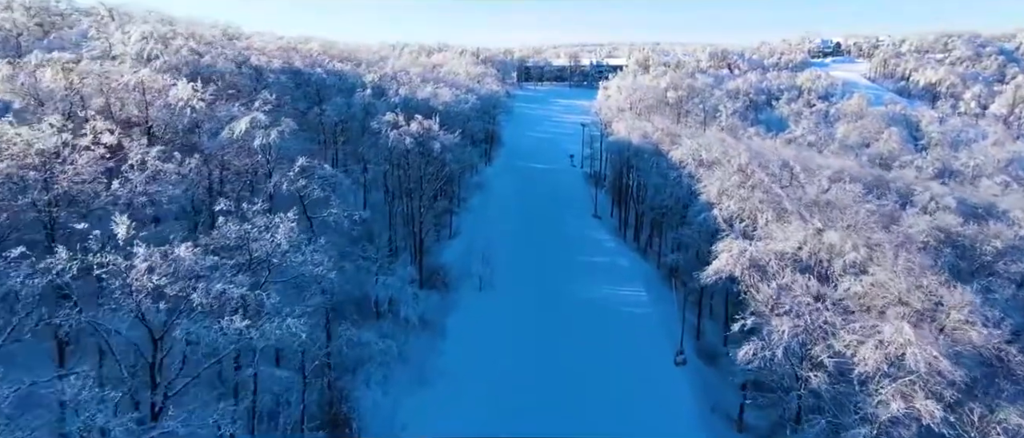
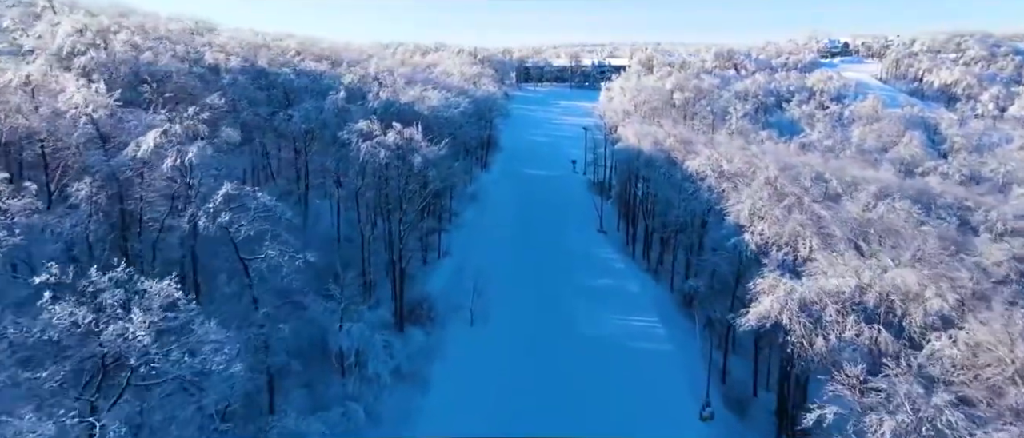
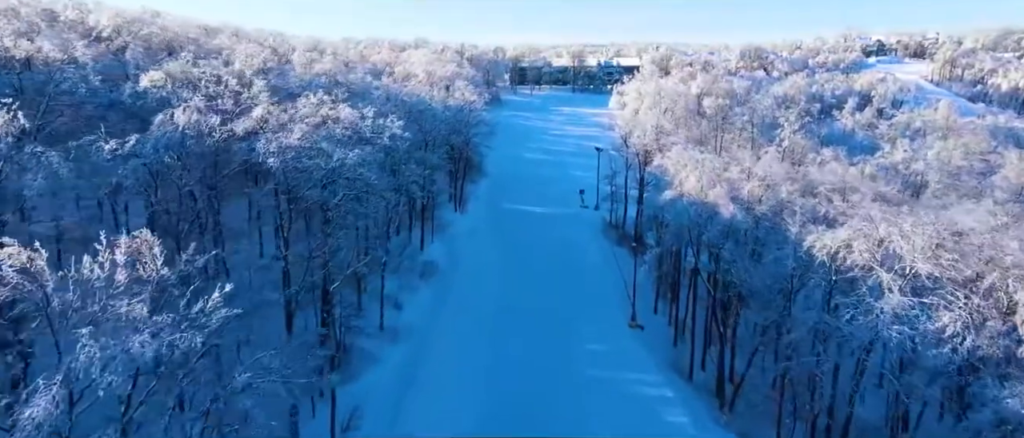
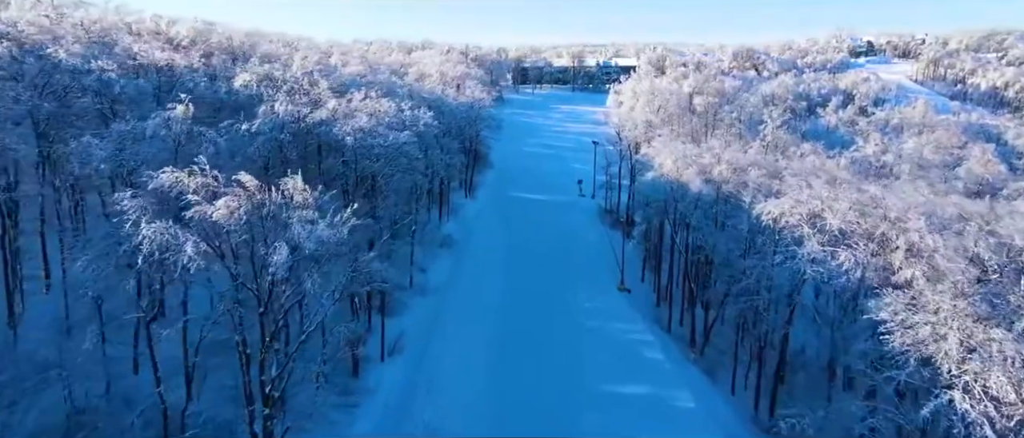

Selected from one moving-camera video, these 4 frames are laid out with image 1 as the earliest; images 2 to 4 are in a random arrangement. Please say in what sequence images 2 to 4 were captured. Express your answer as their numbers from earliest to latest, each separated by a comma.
2, 4, 3
